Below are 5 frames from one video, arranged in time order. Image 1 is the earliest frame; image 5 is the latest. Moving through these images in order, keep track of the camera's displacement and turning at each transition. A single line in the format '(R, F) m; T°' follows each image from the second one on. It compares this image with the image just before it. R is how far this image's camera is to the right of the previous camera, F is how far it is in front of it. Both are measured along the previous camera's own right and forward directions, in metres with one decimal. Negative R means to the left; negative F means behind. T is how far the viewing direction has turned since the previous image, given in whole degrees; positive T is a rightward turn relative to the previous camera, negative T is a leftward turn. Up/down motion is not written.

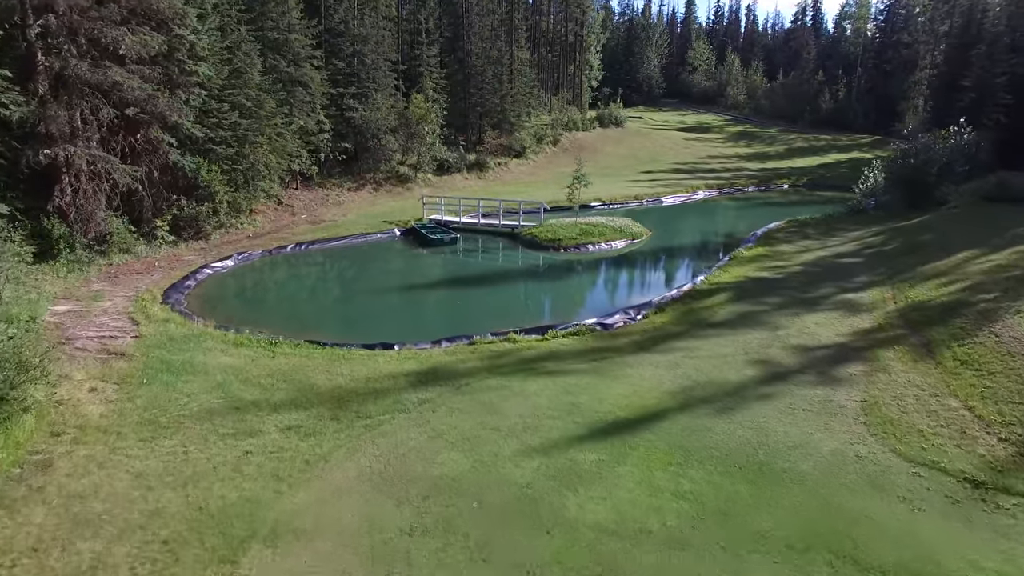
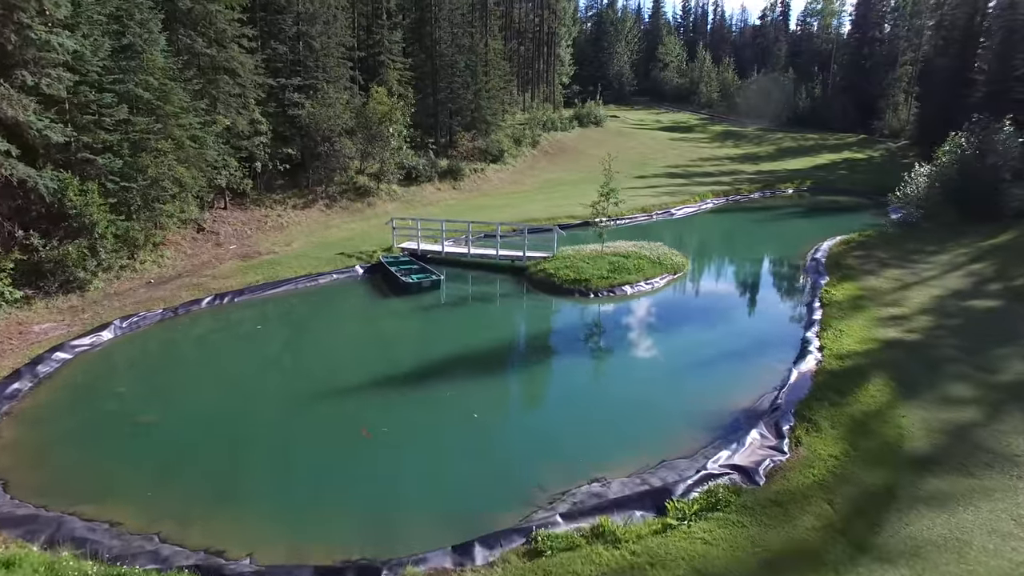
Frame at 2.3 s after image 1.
(-1.4, +6.7) m; +4°
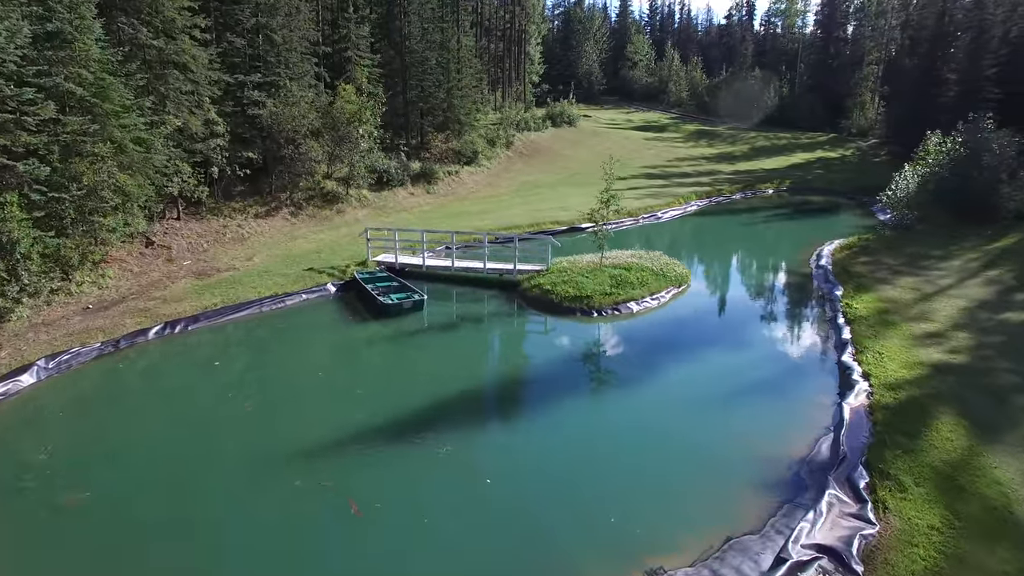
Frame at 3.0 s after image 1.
(-0.7, +1.9) m; +3°
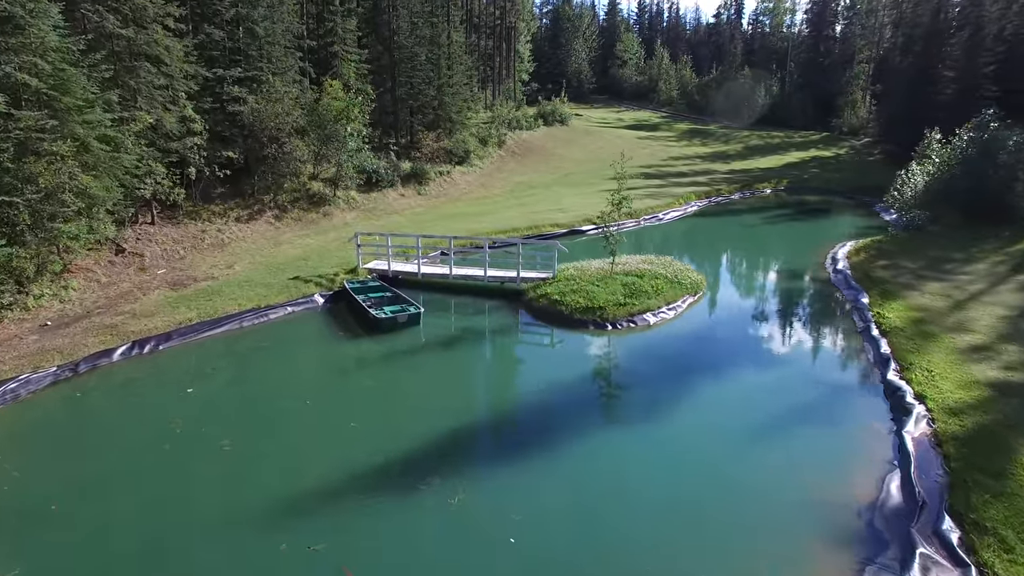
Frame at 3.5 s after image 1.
(-0.4, +1.4) m; +1°
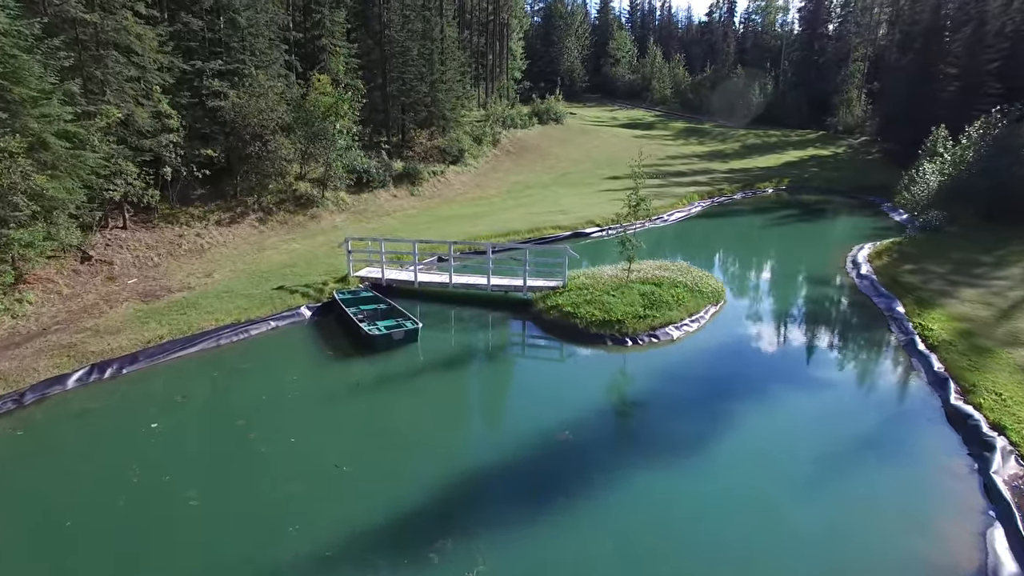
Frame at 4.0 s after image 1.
(-0.4, +1.5) m; +1°
